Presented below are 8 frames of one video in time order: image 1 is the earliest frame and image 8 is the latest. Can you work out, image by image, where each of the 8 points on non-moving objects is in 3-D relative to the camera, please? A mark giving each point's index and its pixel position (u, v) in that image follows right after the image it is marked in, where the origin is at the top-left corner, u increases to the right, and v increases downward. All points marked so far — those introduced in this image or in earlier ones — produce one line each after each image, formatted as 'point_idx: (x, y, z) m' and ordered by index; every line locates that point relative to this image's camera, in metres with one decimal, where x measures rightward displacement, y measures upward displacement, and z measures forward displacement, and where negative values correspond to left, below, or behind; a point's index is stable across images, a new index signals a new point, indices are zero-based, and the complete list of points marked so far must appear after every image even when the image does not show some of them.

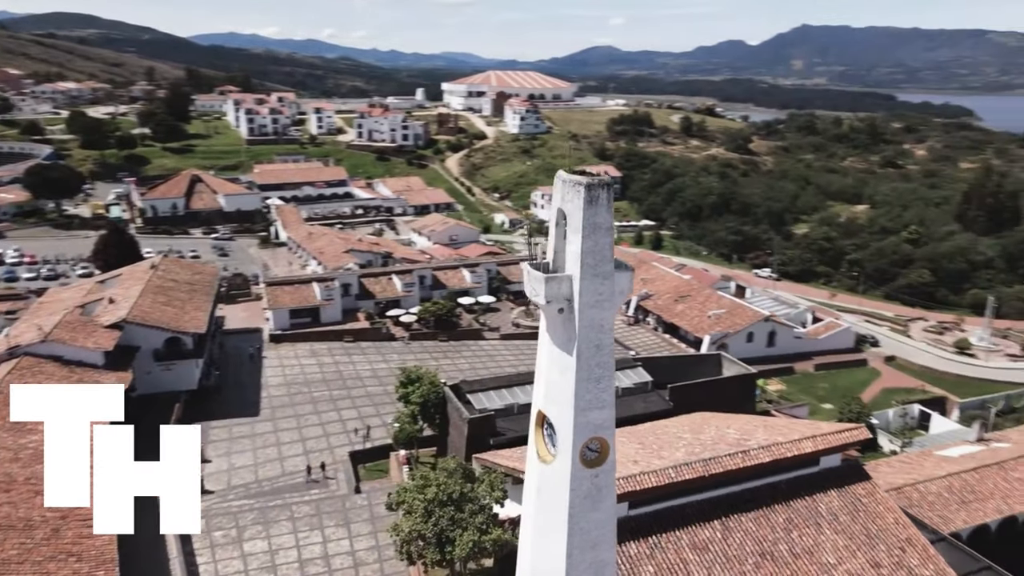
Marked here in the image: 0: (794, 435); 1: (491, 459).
0: (+6.5, -3.4, +16.6) m
1: (-0.5, -4.3, +18.4) m
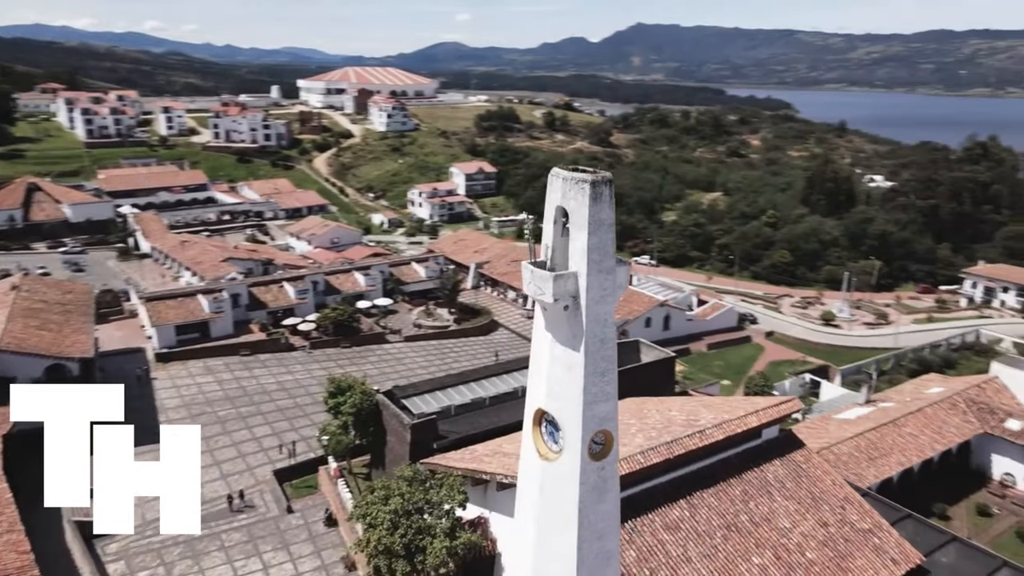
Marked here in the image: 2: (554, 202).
0: (+5.5, -3.0, +17.6) m
1: (-1.6, -4.3, +18.1) m
2: (+0.6, +1.3, +10.4) m
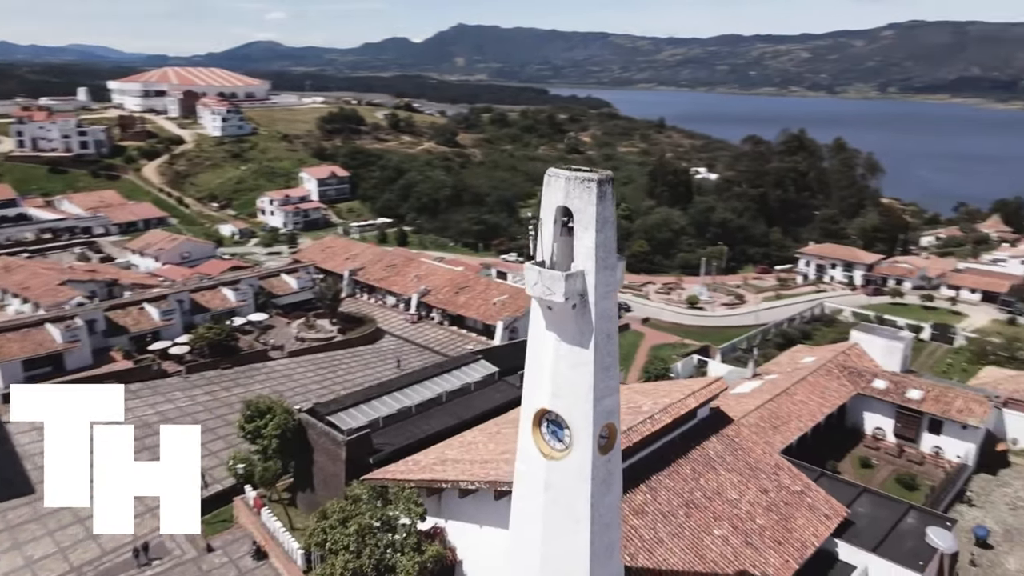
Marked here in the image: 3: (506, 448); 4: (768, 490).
0: (+4.1, -2.7, +18.6) m
1: (-2.8, -4.5, +17.5) m
2: (+0.6, +1.3, +10.5) m
3: (-0.2, -3.8, +17.5) m
4: (+6.1, -4.8, +17.2) m
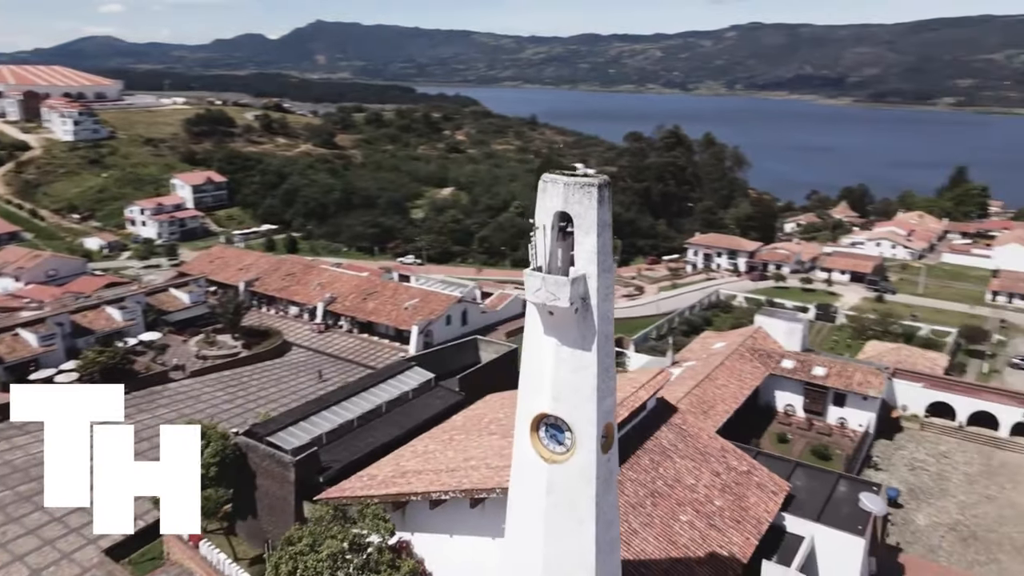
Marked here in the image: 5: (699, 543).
0: (+2.9, -2.7, +19.1) m
1: (-3.6, -4.8, +17.0) m
2: (+0.6, +1.2, +10.5) m
3: (-1.1, -3.9, +17.3) m
4: (+5.2, -4.6, +18.1) m
5: (+4.0, -5.5, +15.6) m
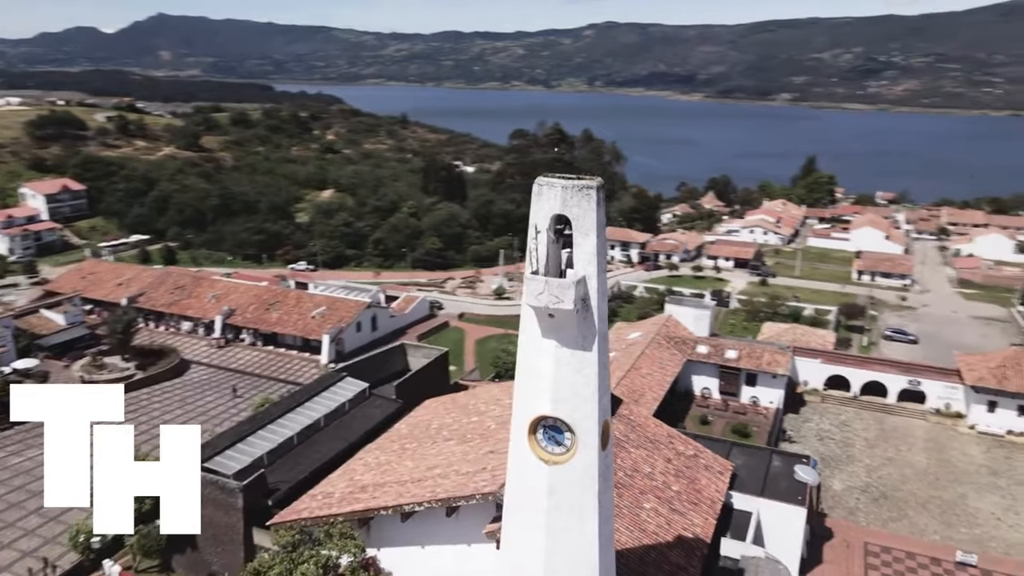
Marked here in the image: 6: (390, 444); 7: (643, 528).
0: (+1.6, -2.6, +19.4) m
1: (-4.4, -5.0, +16.2) m
2: (+0.6, +1.1, +10.6) m
3: (-2.0, -4.1, +17.0) m
4: (+4.1, -4.4, +18.8) m
5: (+3.4, -5.4, +16.2) m
6: (-3.3, -4.2, +19.5) m
7: (+2.9, -5.3, +15.9) m
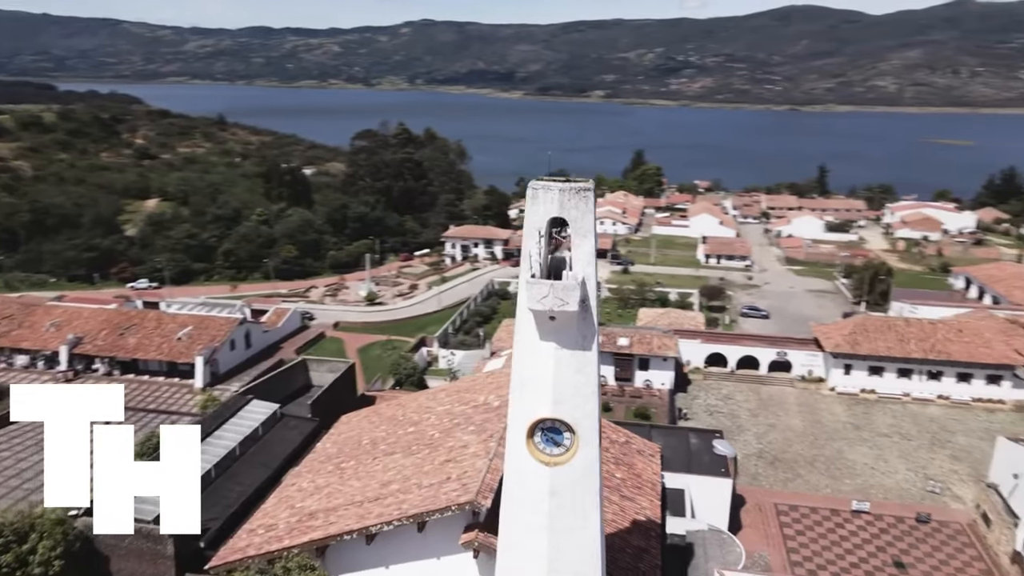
0: (-0.1, -2.6, +19.5) m
1: (-5.1, -5.4, +15.1) m
2: (+0.5, +1.1, +10.6) m
3: (-3.0, -4.3, +16.4) m
4: (+2.5, -4.3, +19.5) m
5: (+2.5, -5.2, +16.7) m
6: (-4.9, -4.6, +18.5) m
7: (+2.0, -5.2, +16.4) m
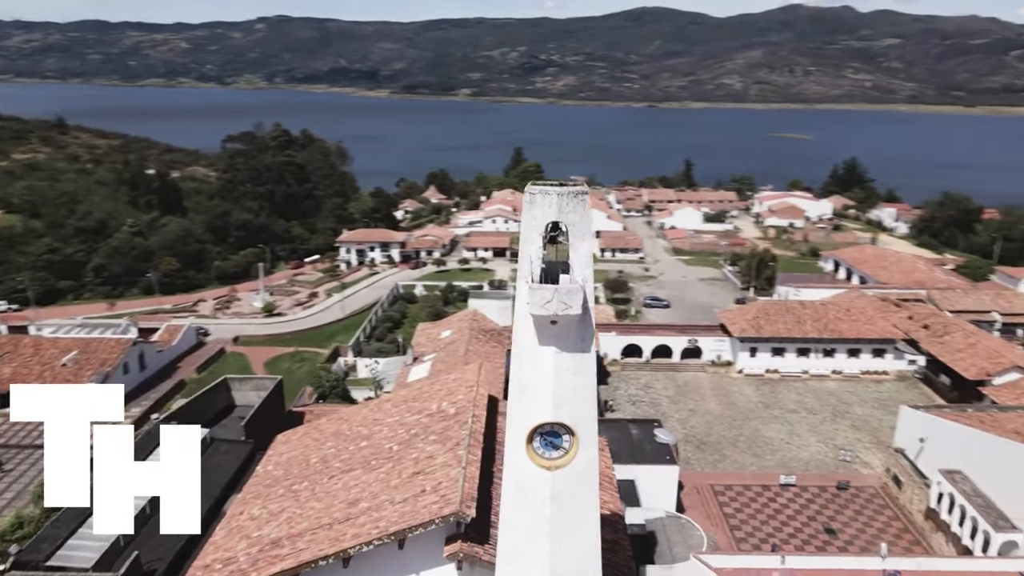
0: (-1.4, -2.7, +19.3) m
1: (-5.5, -5.8, +14.1) m
2: (+0.5, +1.0, +10.6) m
3: (-3.7, -4.6, +15.8) m
4: (+1.3, -4.3, +19.7) m
5: (+1.8, -5.2, +17.0) m
6: (-5.8, -4.9, +17.5) m
7: (+1.3, -5.2, +16.5) m
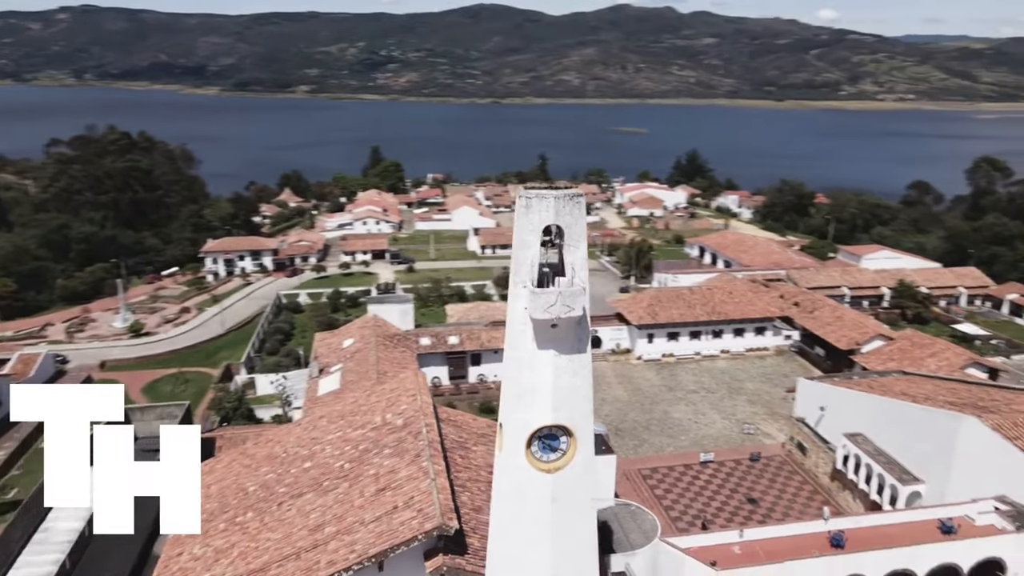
0: (-2.9, -2.9, +18.7) m
1: (-5.7, -6.2, +12.9) m
2: (+0.5, +1.0, +10.6) m
3: (-4.3, -4.9, +14.9) m
4: (-0.2, -4.3, +19.7) m
5: (+0.8, -5.2, +17.1) m
6: (-6.8, -5.3, +16.2) m
7: (+0.5, -5.2, +16.6) m
